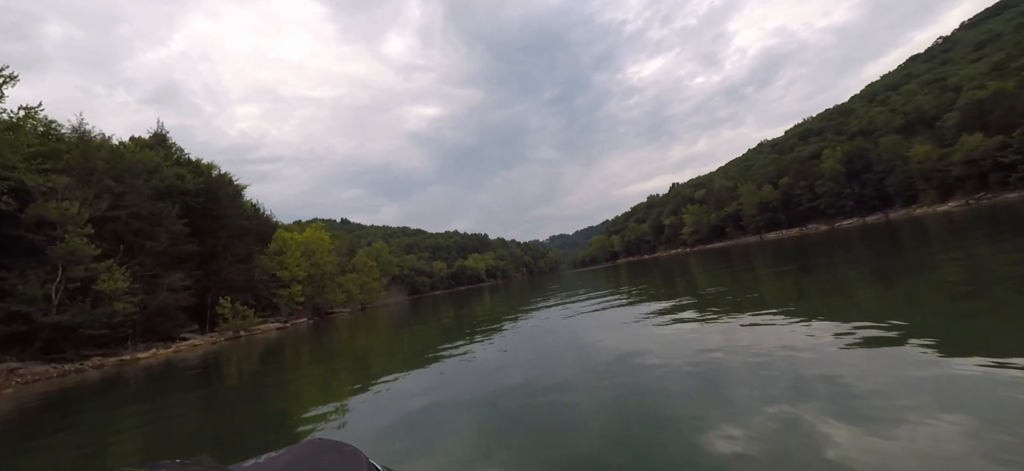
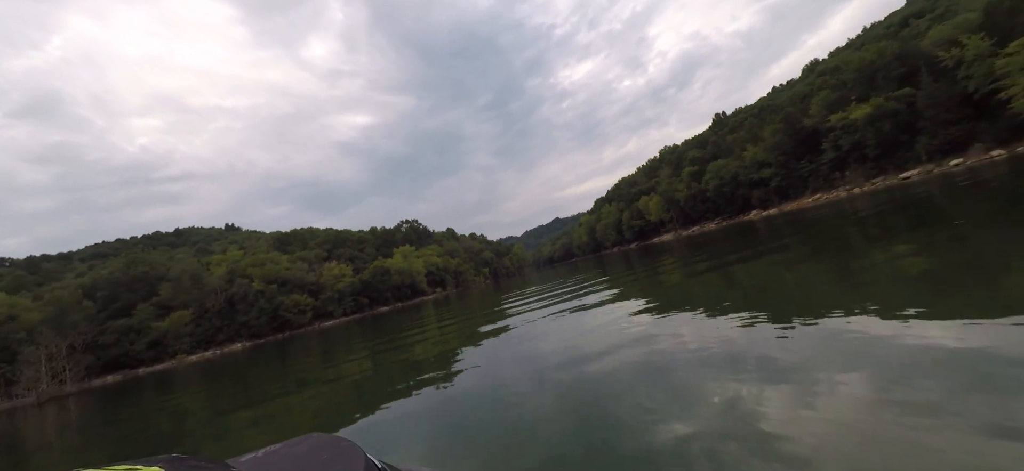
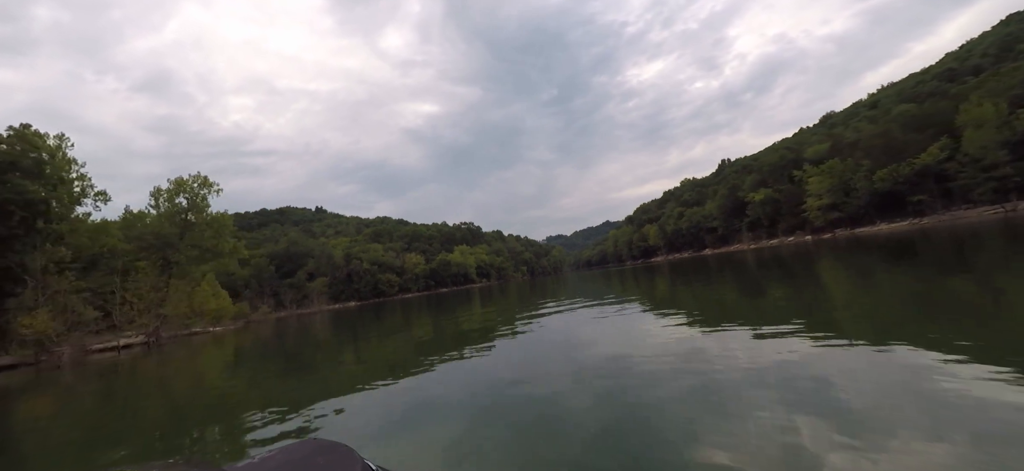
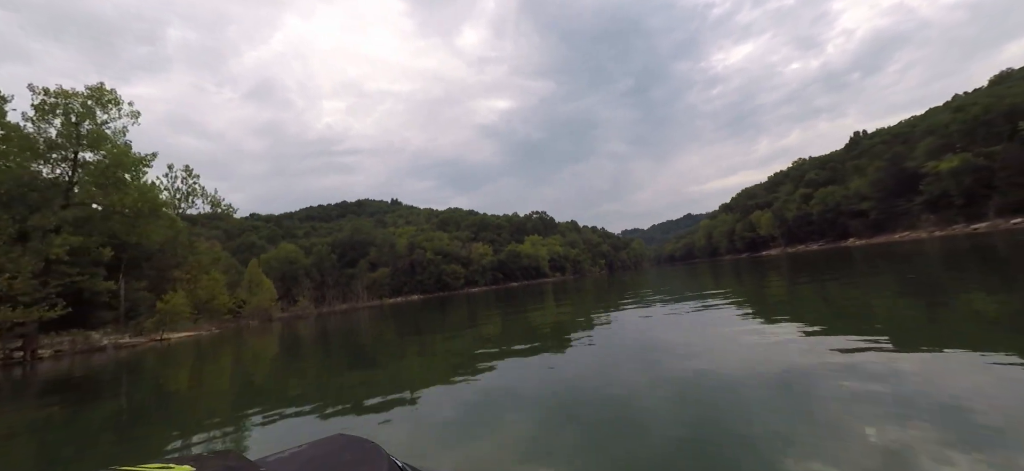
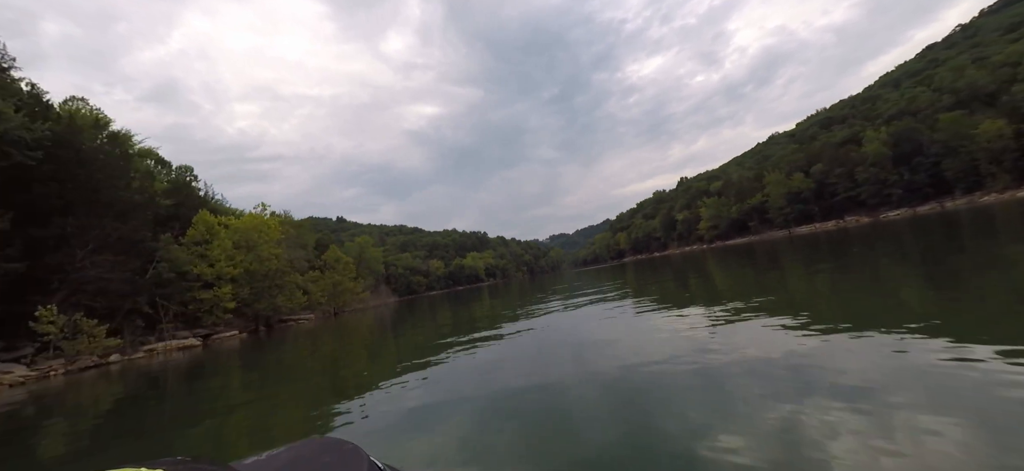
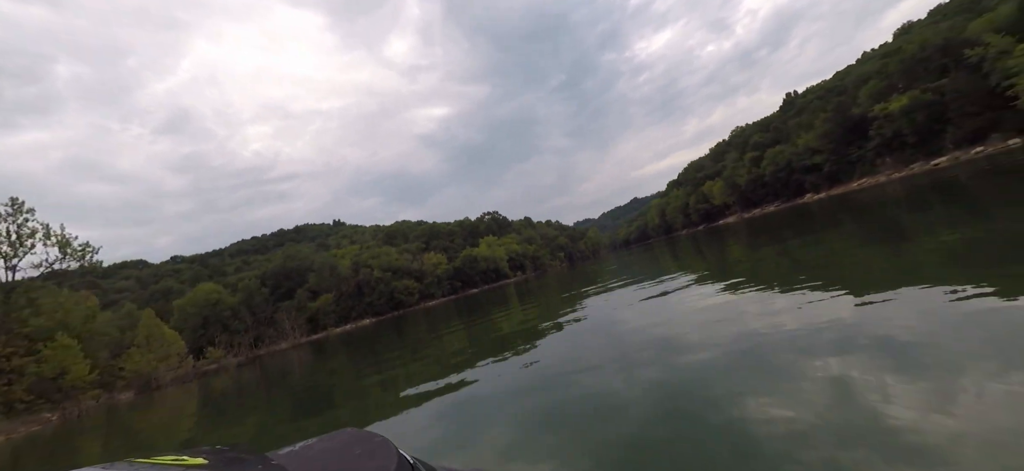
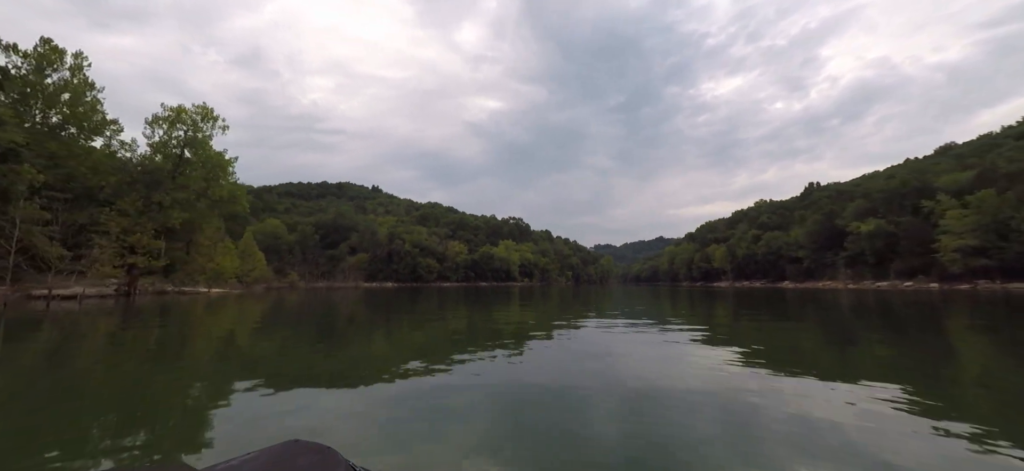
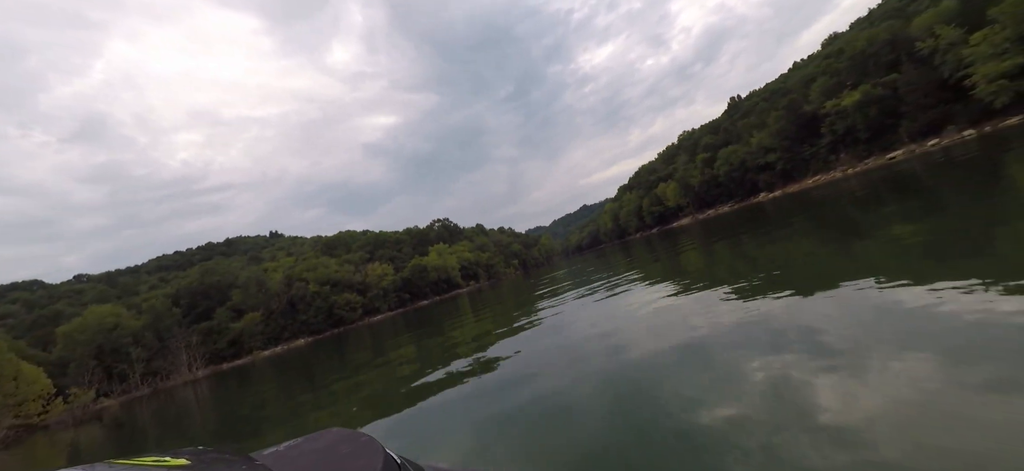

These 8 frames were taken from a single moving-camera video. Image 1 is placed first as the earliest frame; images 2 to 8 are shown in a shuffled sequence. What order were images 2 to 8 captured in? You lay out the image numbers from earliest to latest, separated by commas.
5, 3, 7, 4, 6, 8, 2
